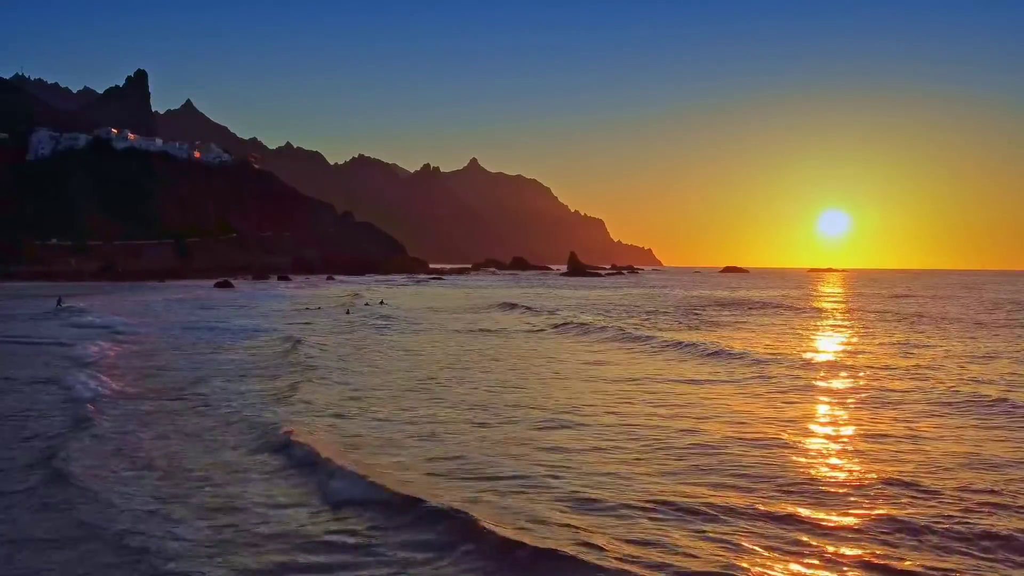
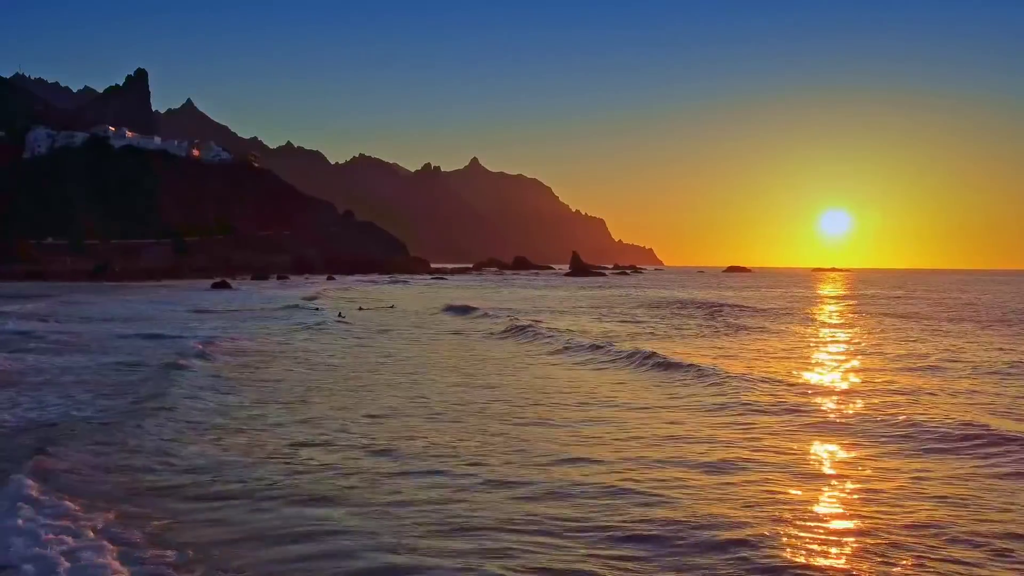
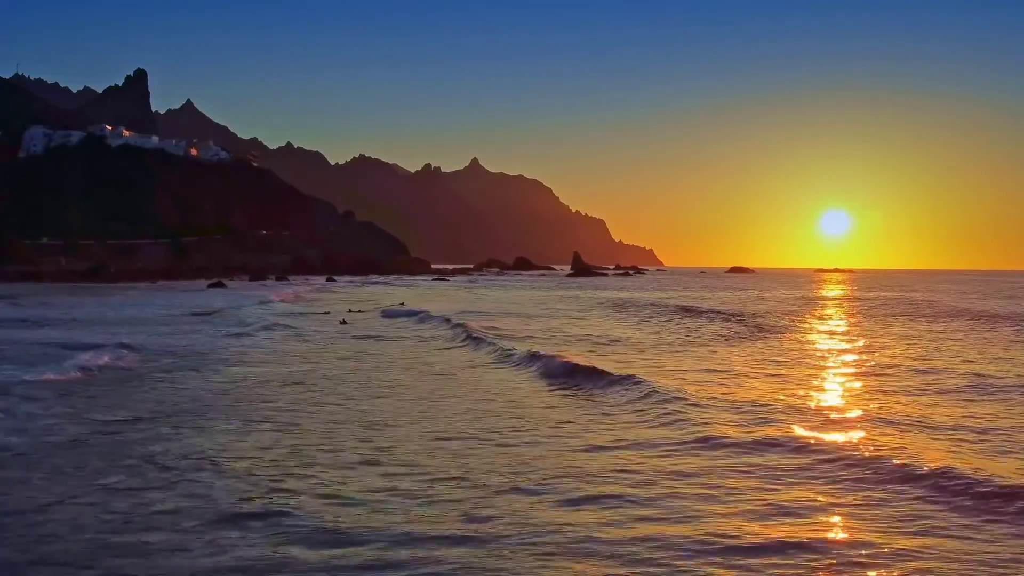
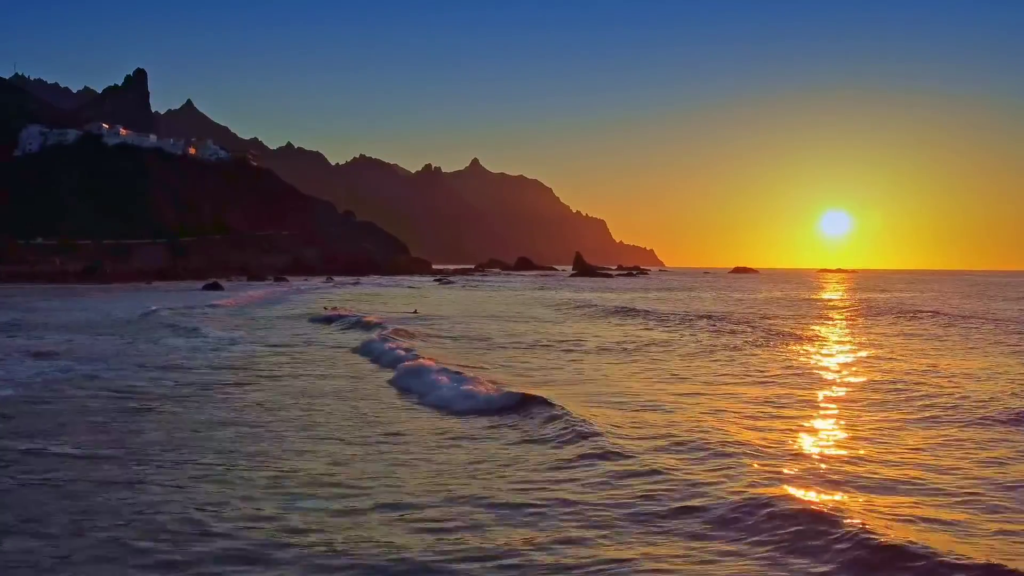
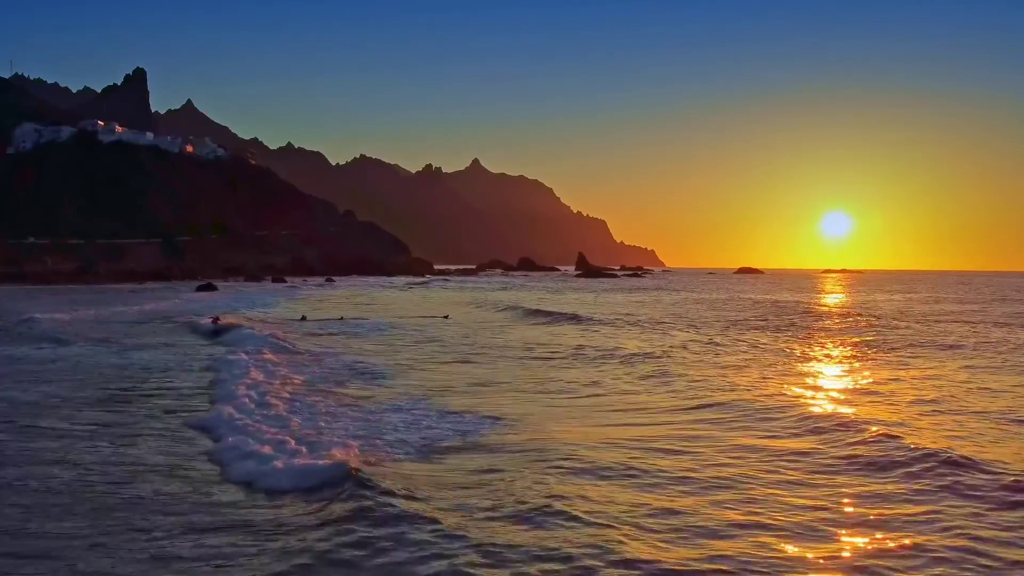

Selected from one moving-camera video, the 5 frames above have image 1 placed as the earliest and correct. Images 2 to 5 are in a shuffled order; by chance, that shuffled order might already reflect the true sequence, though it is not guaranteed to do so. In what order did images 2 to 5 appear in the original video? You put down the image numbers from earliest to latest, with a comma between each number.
2, 3, 4, 5
